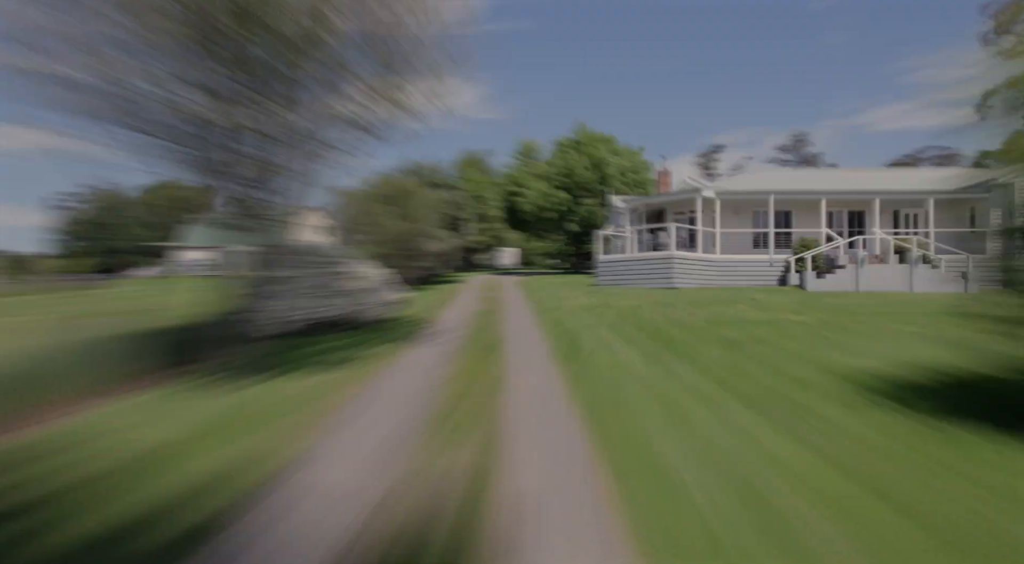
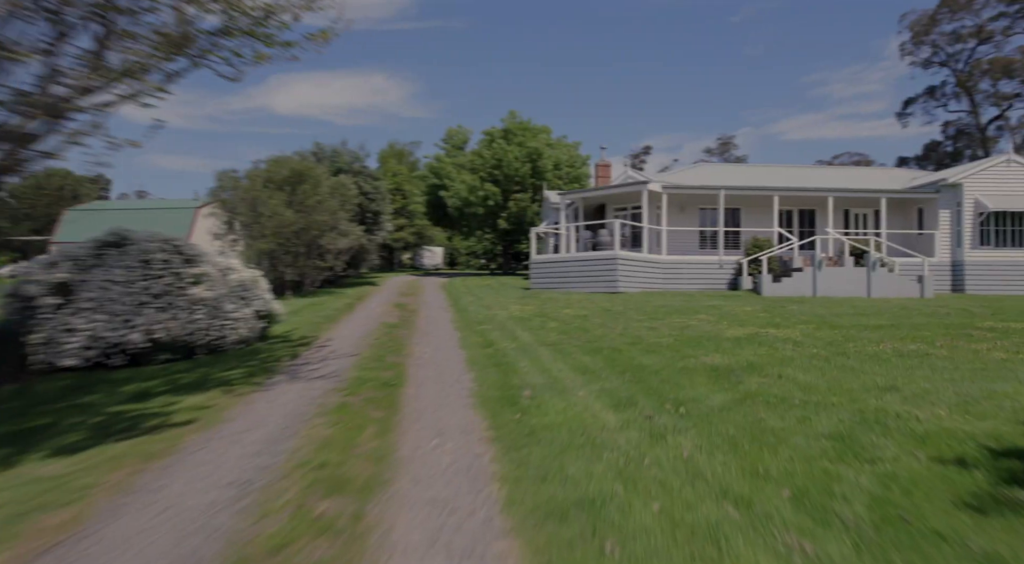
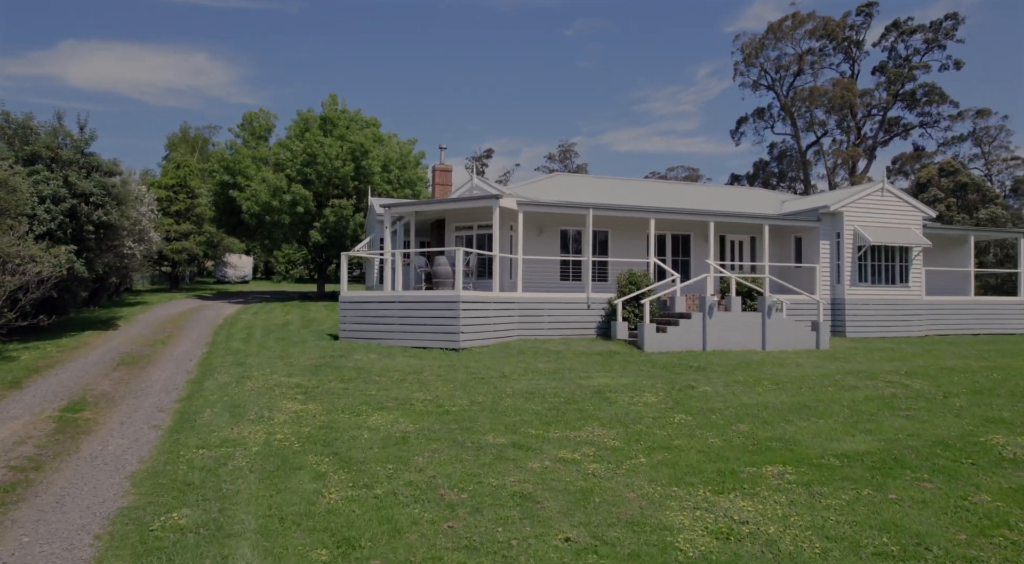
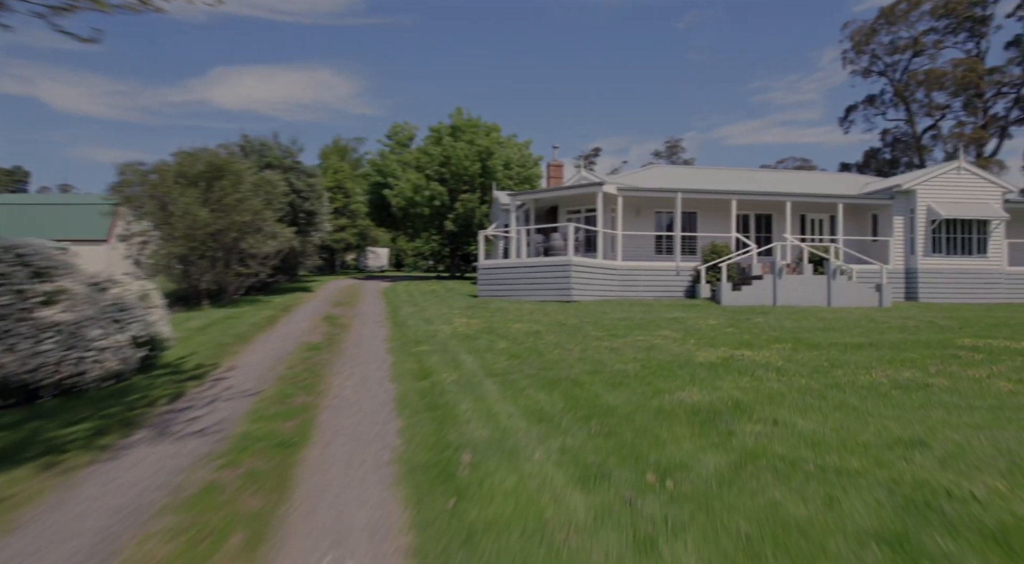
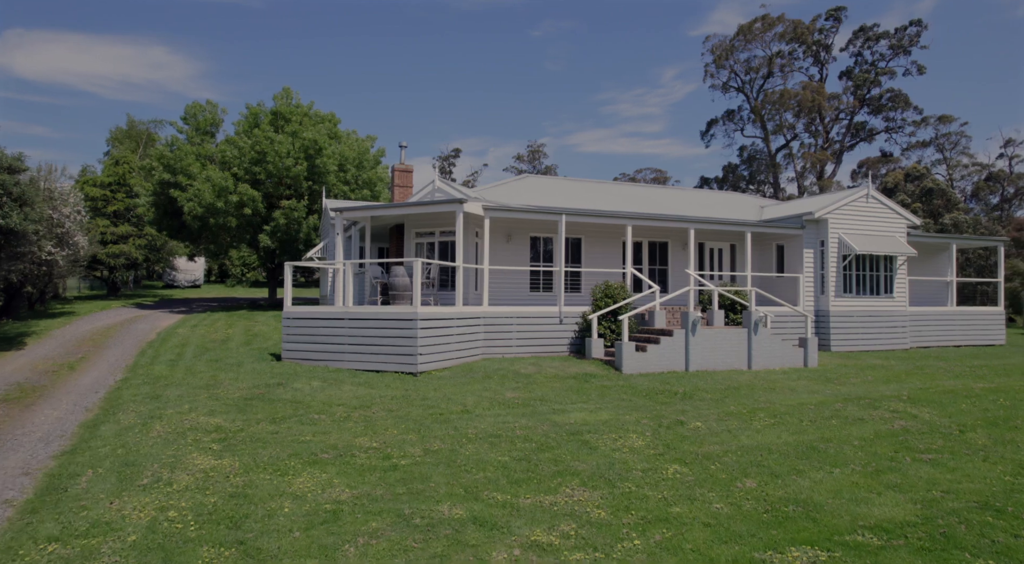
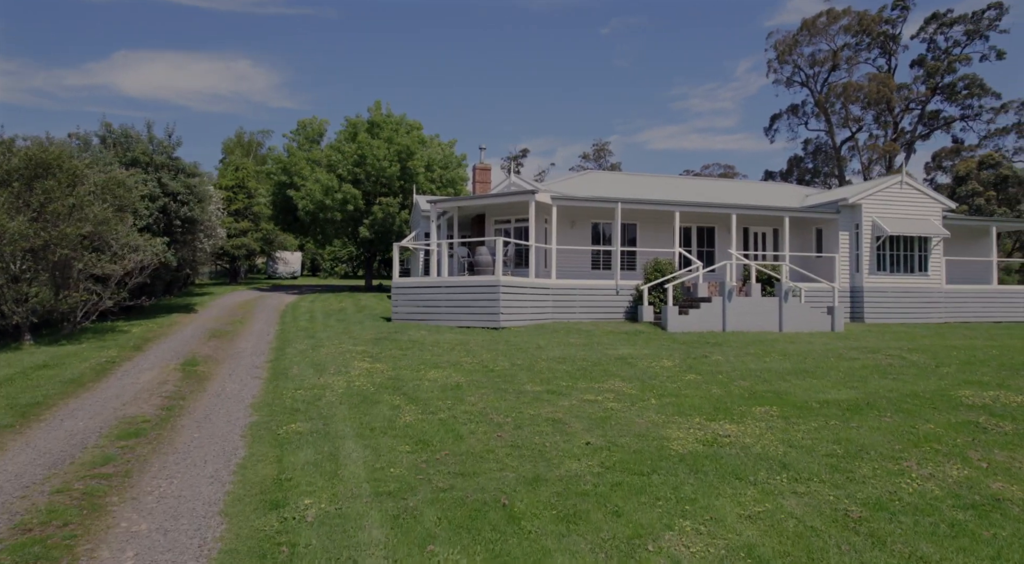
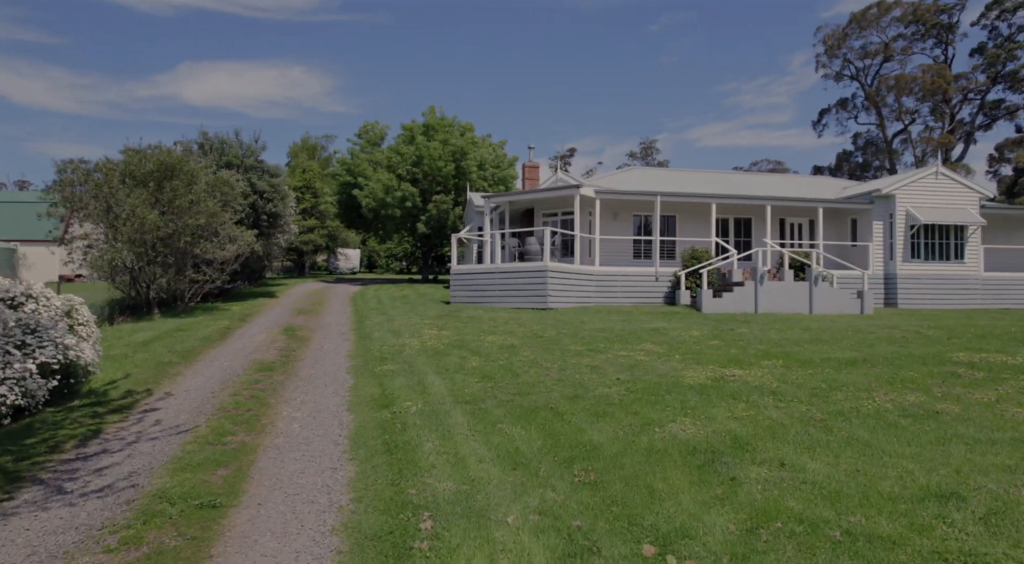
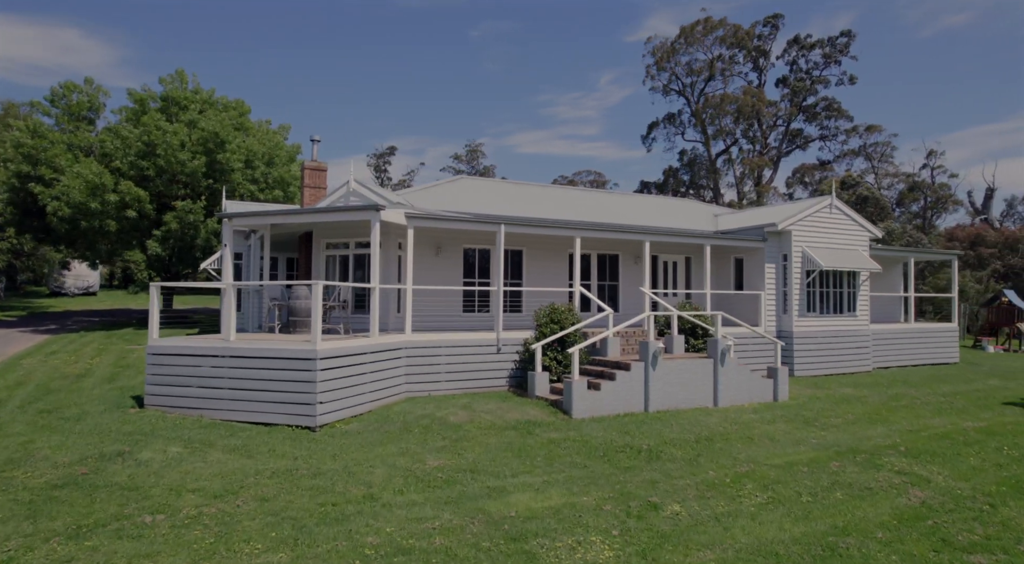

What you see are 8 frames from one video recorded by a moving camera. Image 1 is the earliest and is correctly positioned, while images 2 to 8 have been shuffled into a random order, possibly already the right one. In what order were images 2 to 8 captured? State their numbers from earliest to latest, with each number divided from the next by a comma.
2, 4, 7, 6, 3, 5, 8
